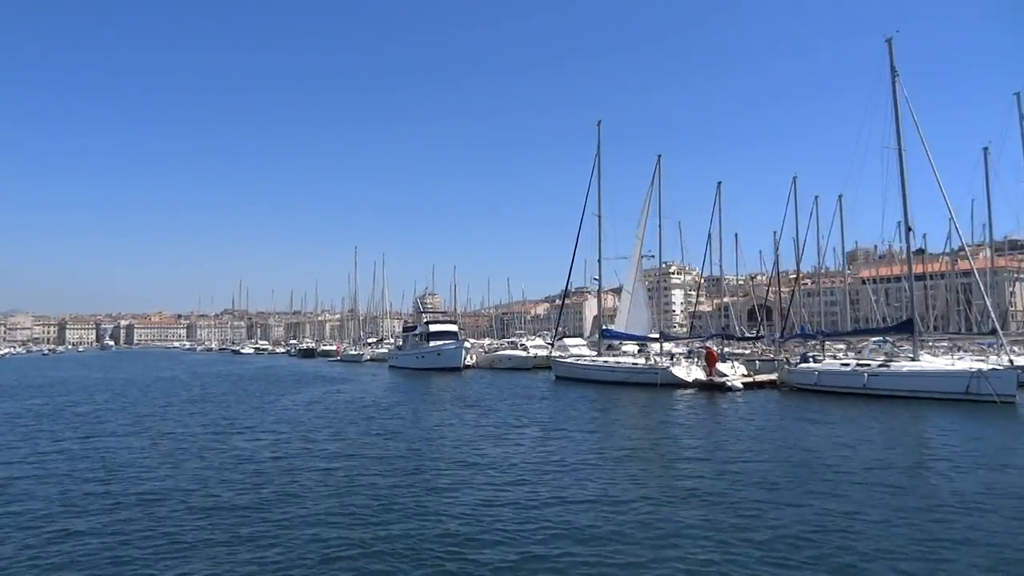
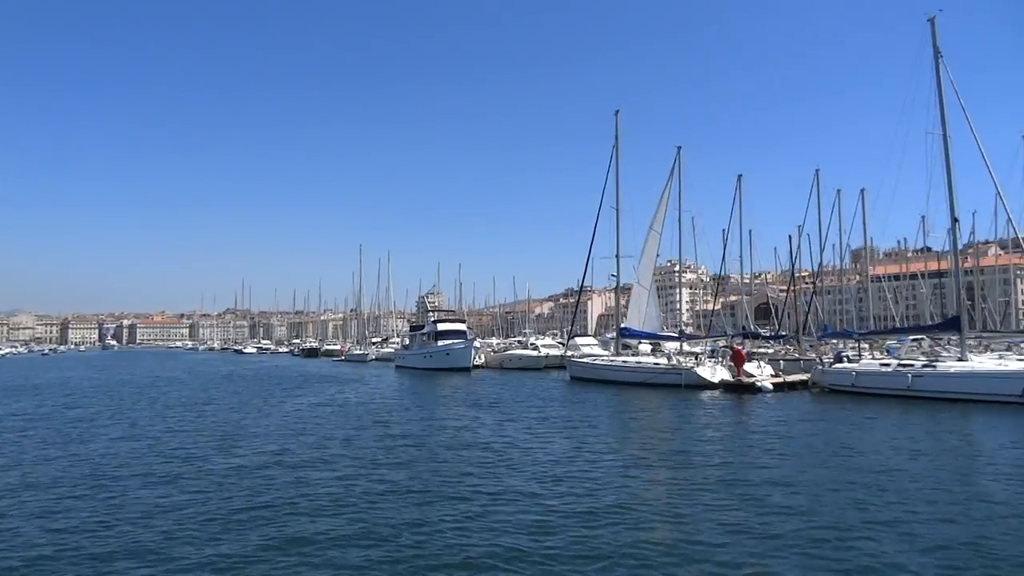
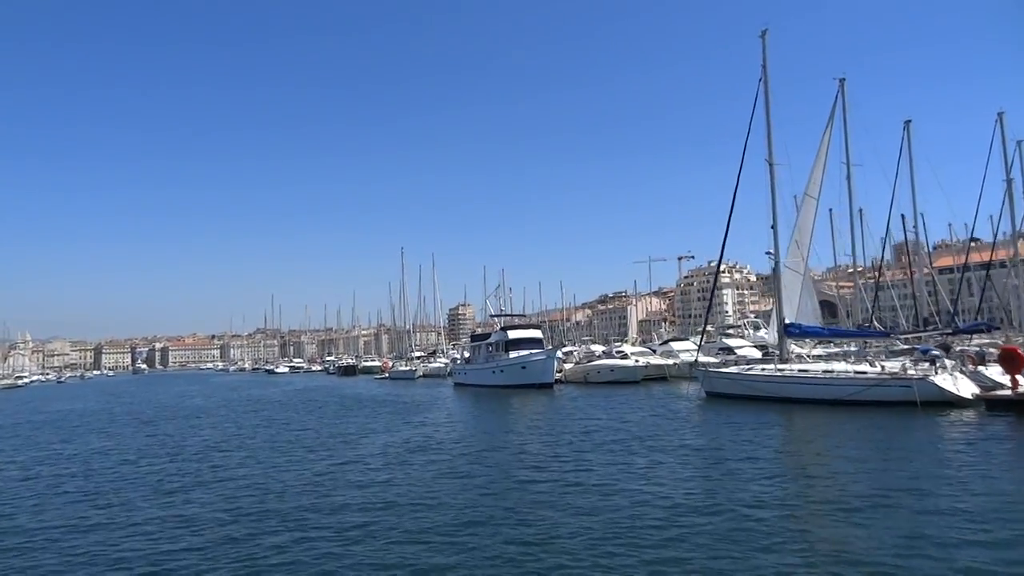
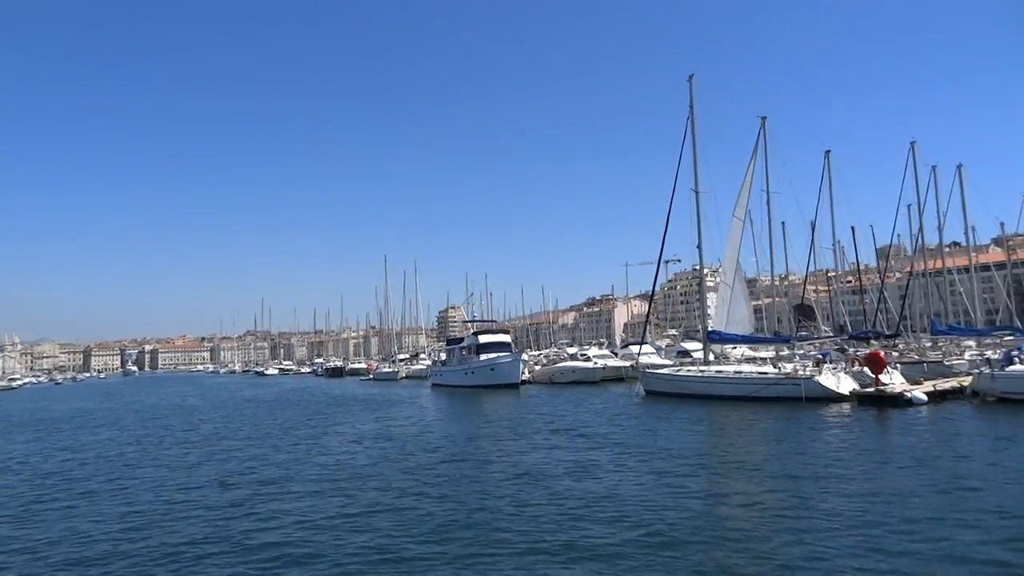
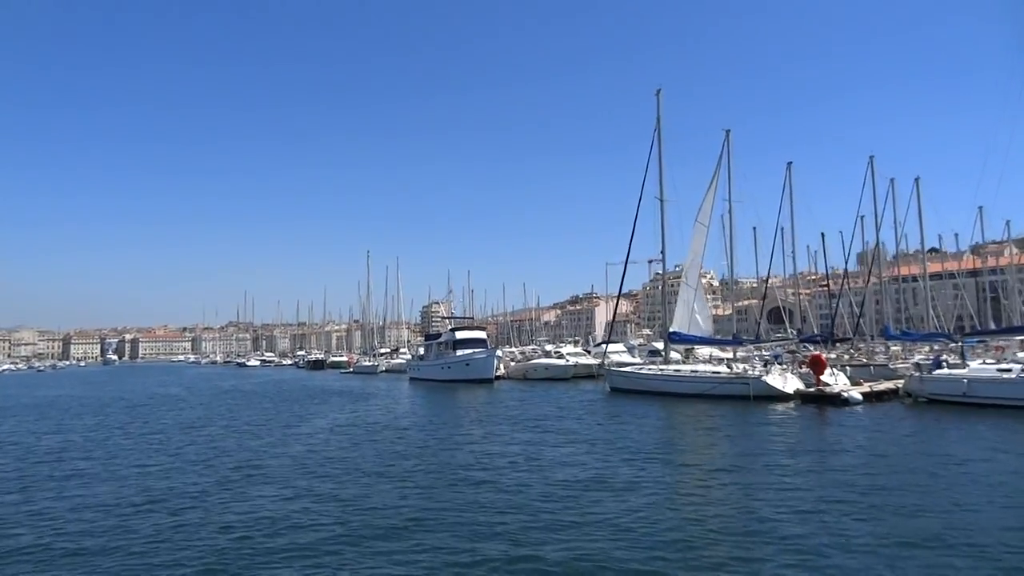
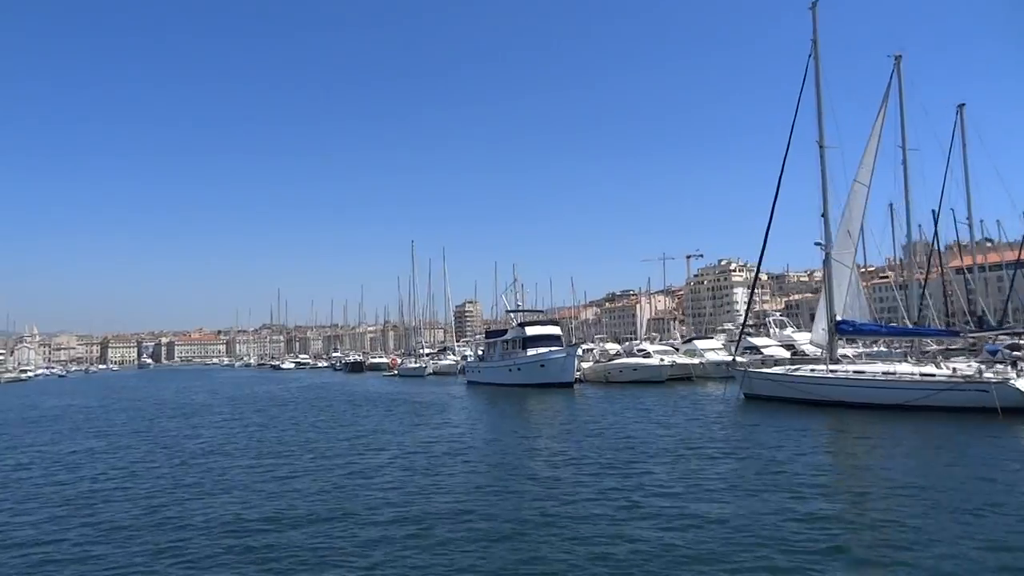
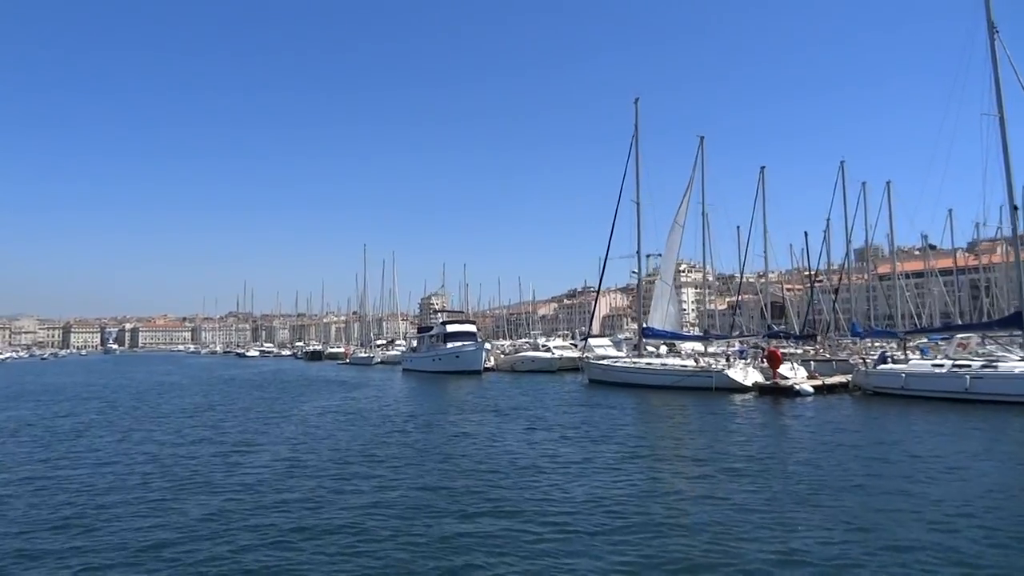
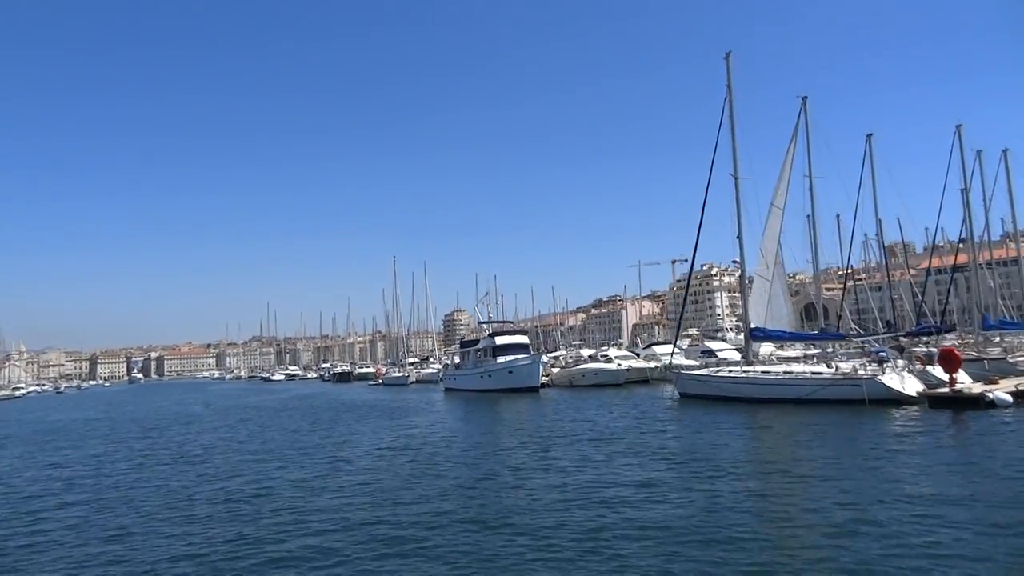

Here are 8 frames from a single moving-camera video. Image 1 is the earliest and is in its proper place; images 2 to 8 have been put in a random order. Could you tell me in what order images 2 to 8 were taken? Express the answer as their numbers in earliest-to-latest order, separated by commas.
2, 7, 5, 4, 8, 3, 6
